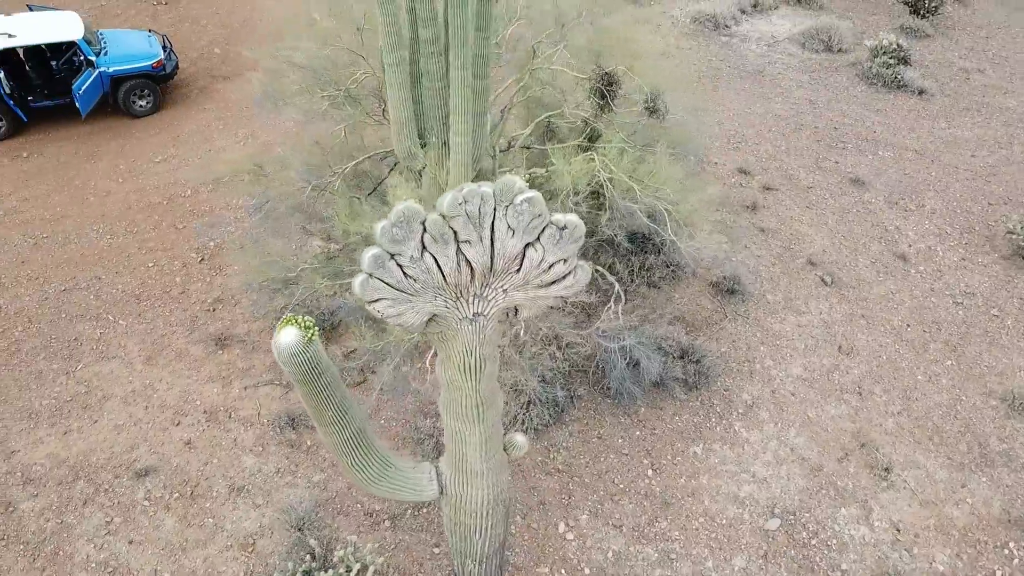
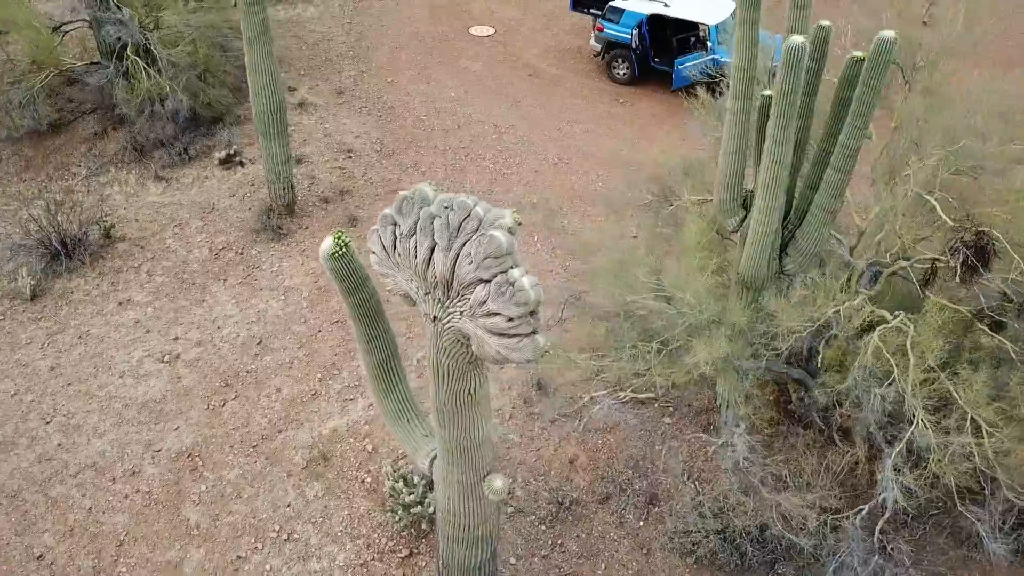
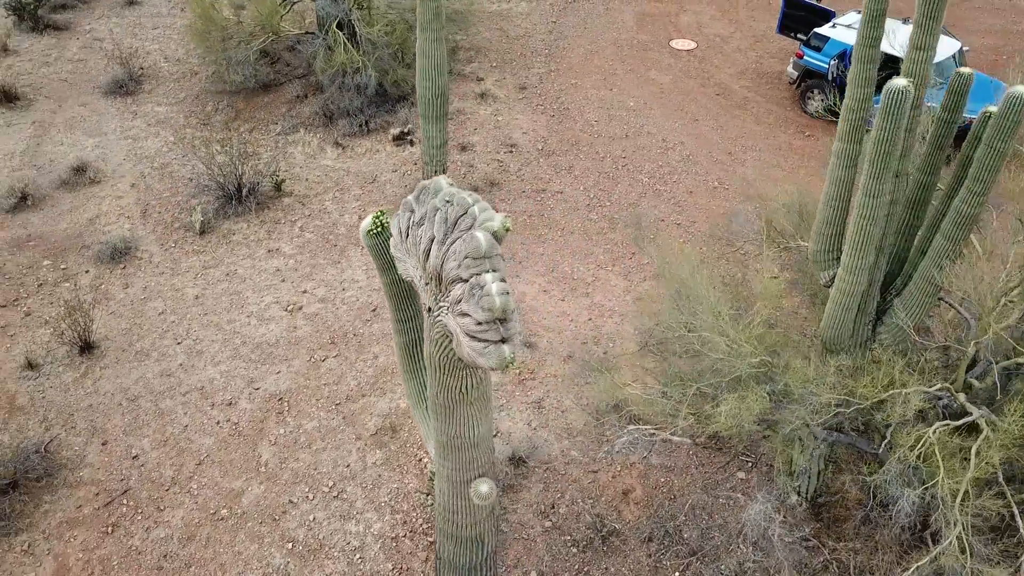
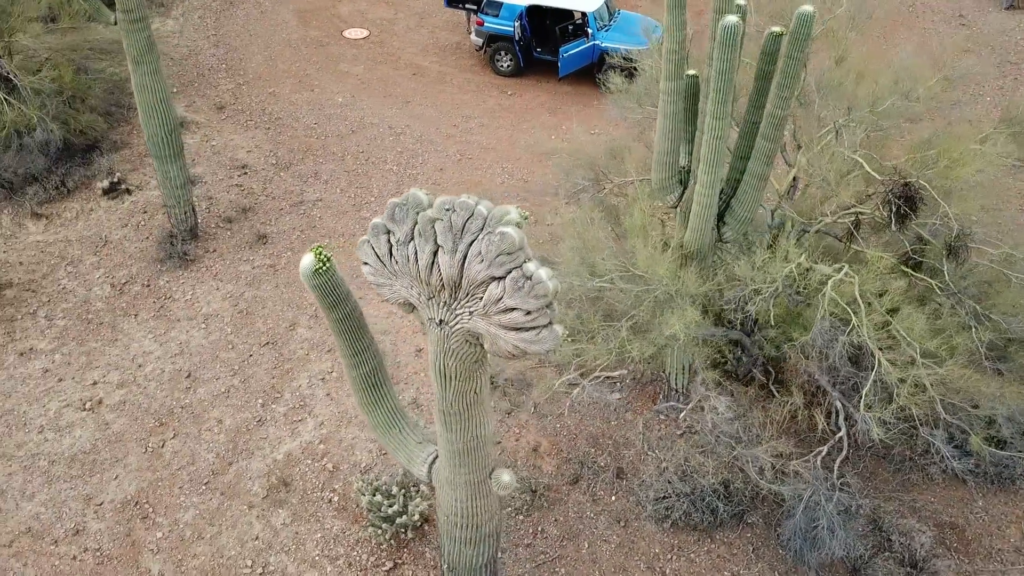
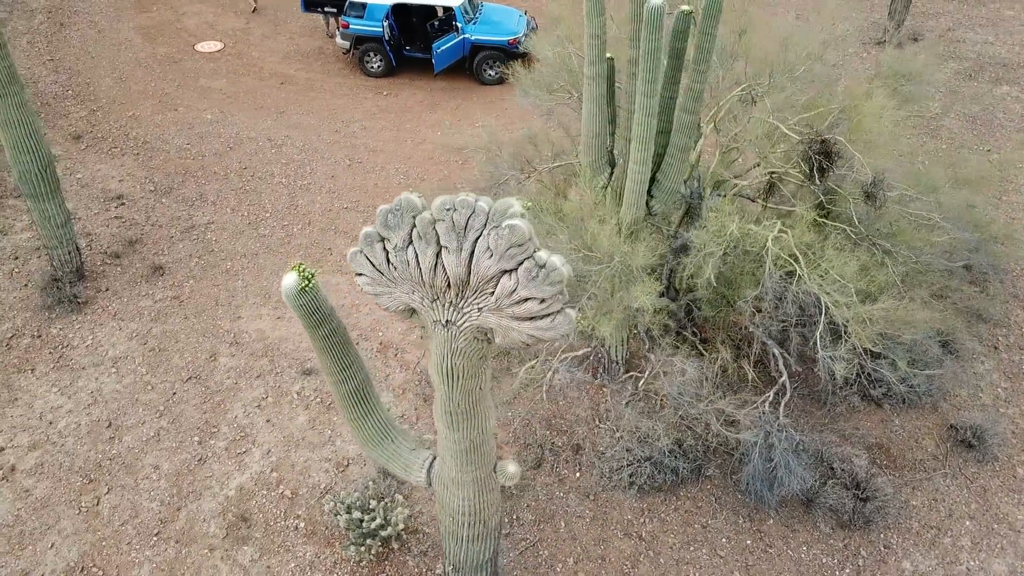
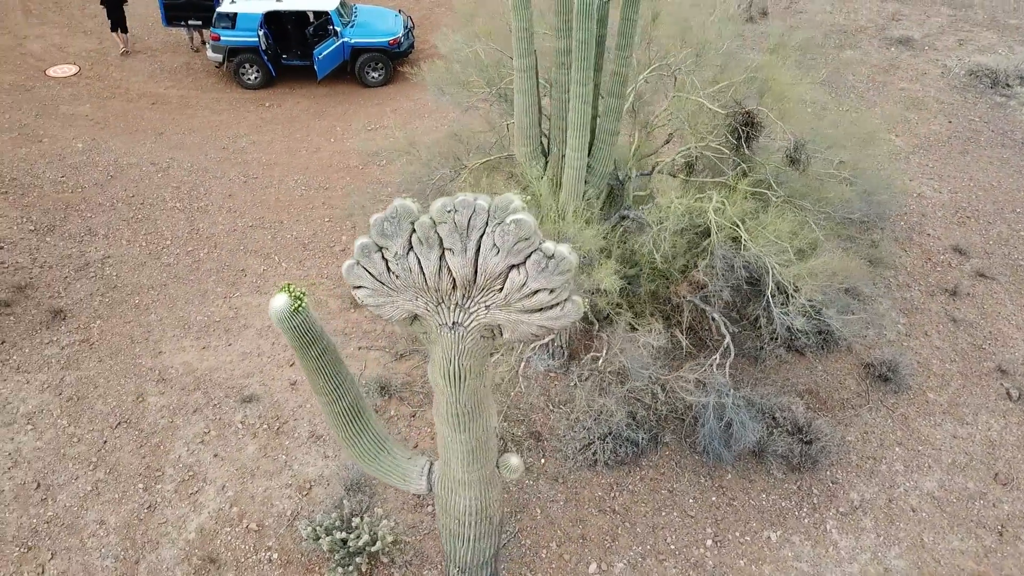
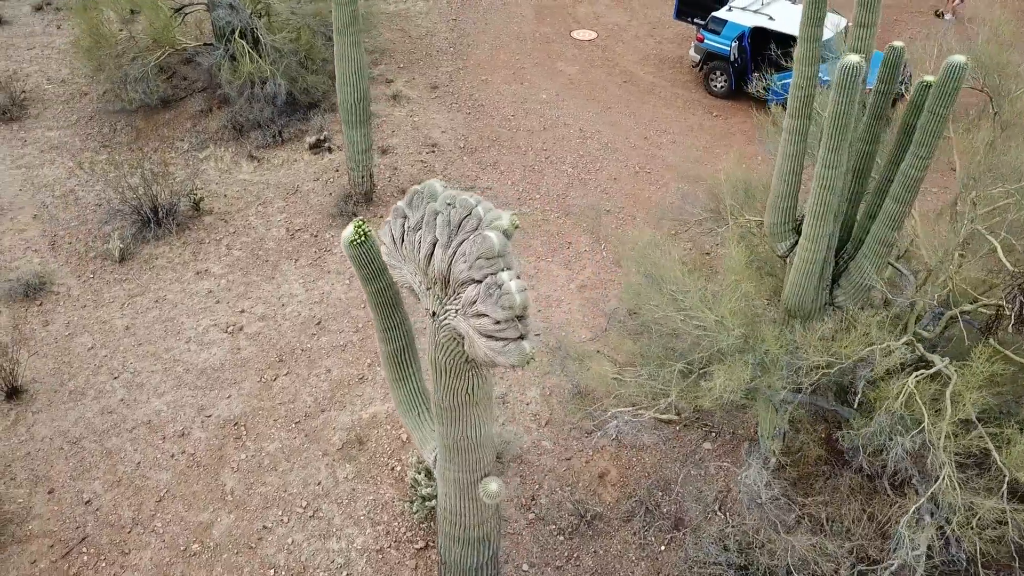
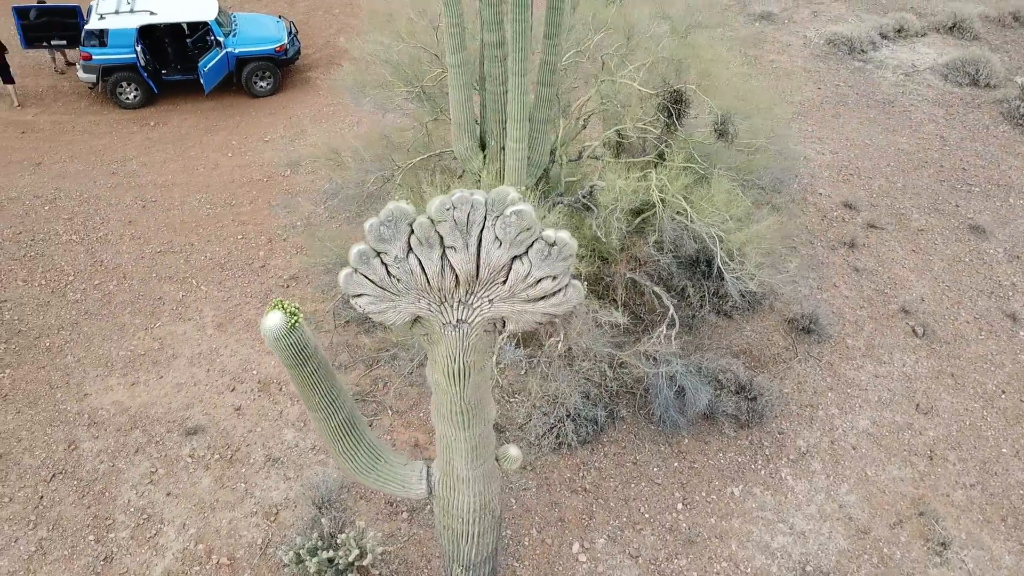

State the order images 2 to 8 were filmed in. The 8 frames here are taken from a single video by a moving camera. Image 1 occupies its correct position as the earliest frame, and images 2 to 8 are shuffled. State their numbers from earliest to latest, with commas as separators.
8, 6, 5, 4, 2, 7, 3
